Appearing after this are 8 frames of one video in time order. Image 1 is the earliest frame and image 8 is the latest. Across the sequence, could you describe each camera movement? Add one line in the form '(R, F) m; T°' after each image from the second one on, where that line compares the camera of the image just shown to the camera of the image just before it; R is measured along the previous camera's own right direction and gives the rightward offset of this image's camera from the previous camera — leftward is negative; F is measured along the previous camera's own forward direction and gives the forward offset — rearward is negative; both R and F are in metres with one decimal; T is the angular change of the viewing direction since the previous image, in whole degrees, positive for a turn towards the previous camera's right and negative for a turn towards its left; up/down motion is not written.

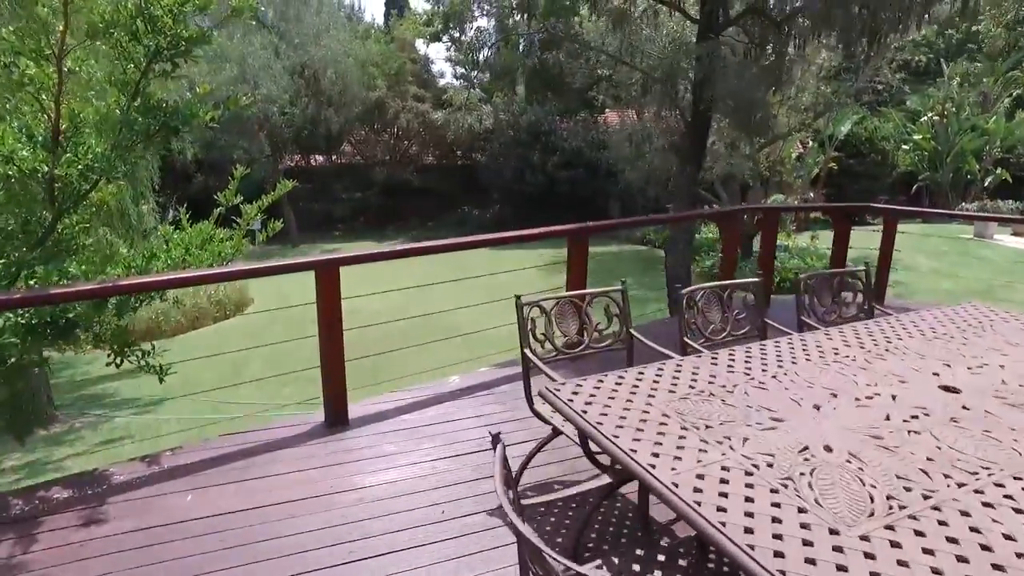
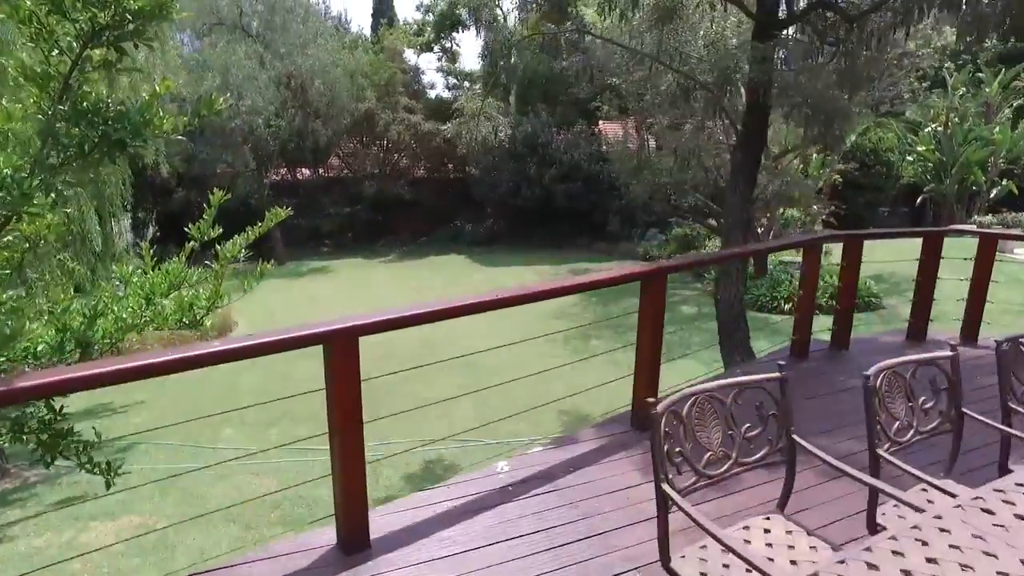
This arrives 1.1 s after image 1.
(-0.2, +0.6) m; +1°
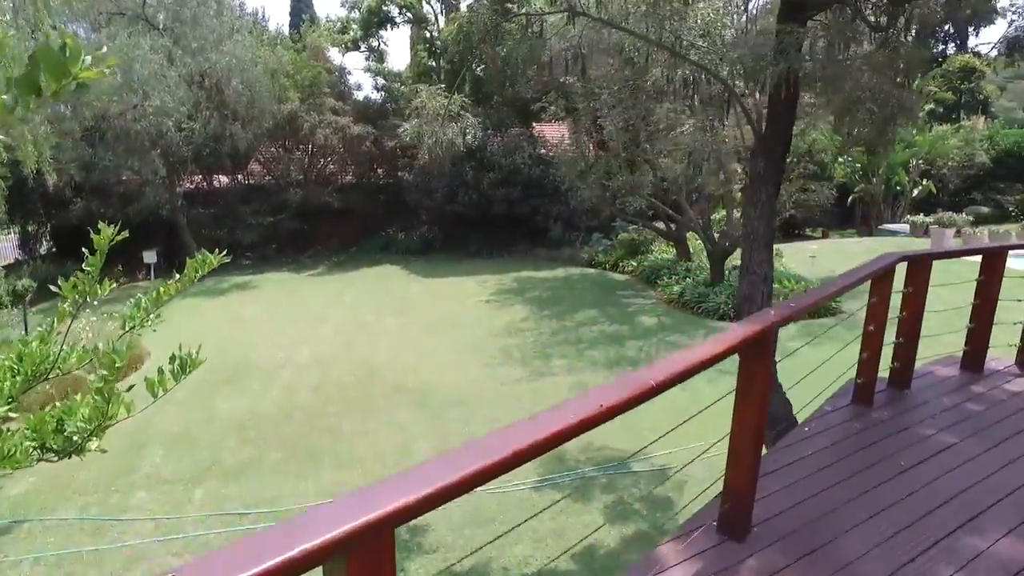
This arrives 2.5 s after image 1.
(-0.3, +0.7) m; +6°
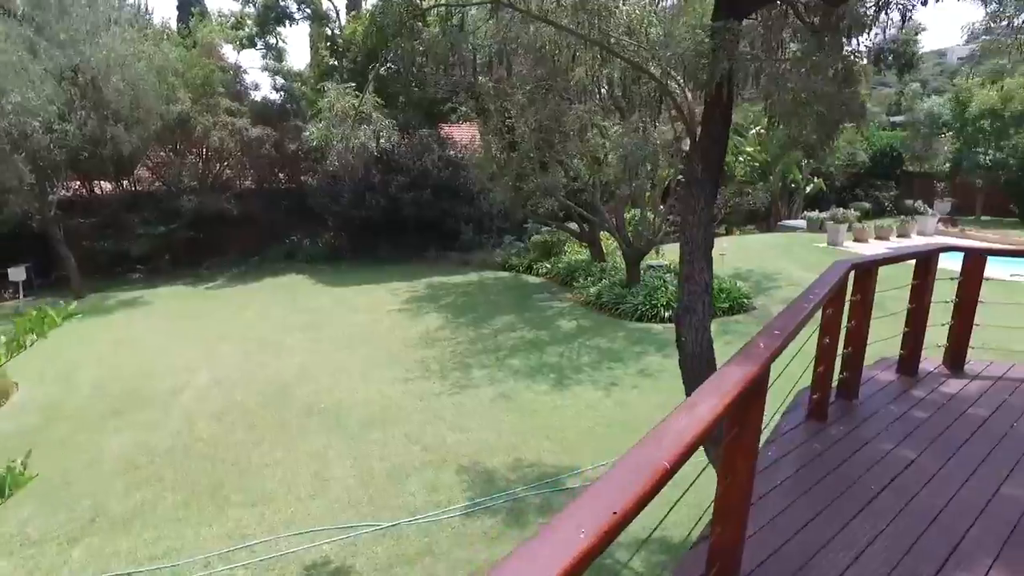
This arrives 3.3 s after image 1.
(-0.1, +0.3) m; +7°
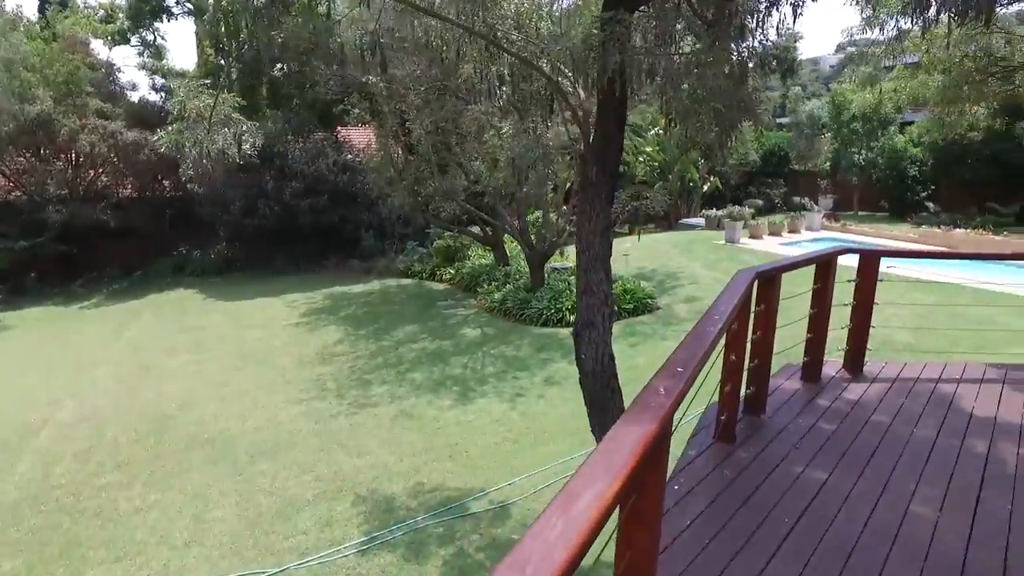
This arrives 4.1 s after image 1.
(+0.1, +0.3) m; +7°
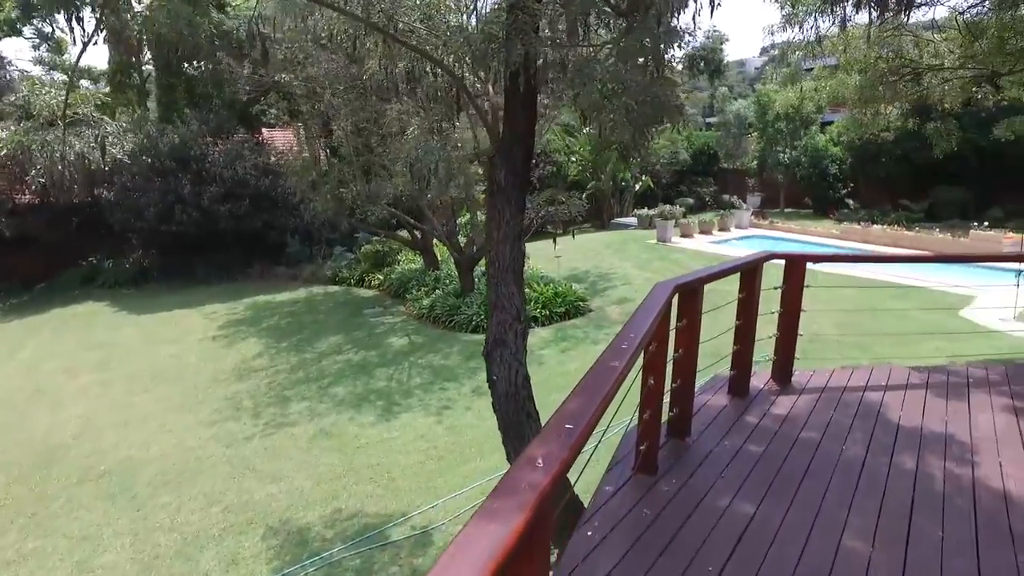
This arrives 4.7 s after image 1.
(+0.1, +0.3) m; +5°
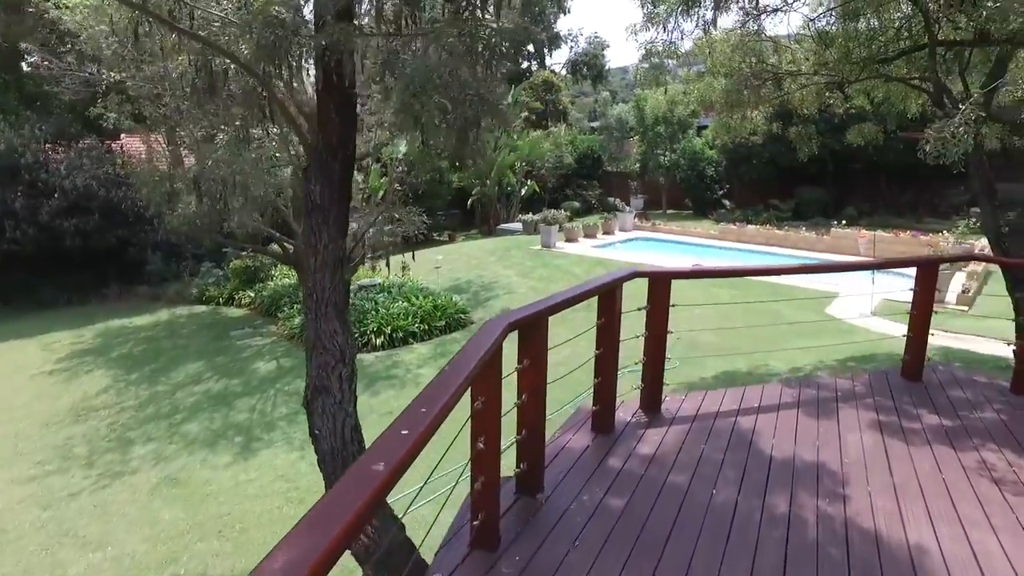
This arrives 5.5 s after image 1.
(+0.2, +0.4) m; +8°
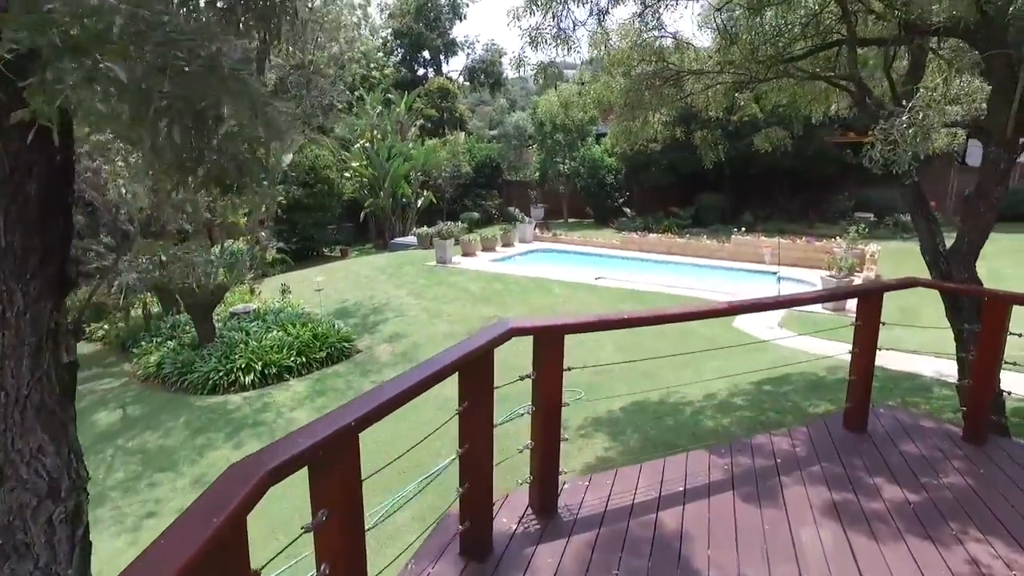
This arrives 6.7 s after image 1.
(+0.2, +0.7) m; +8°
